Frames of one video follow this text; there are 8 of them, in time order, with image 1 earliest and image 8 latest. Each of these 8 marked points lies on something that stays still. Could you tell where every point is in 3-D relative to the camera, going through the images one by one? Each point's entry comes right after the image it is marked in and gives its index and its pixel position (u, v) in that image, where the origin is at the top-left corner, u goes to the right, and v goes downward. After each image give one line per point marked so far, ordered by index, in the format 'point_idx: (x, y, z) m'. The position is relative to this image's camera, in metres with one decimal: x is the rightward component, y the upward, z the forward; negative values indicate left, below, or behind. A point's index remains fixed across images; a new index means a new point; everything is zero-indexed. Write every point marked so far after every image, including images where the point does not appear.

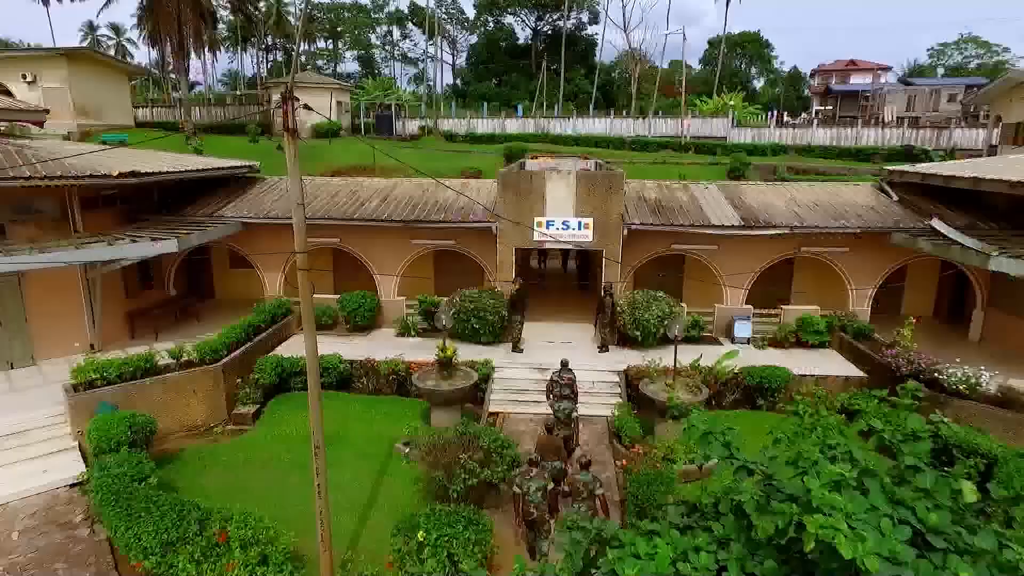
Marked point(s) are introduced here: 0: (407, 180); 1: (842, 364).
0: (-3.4, +3.4, +19.4) m
1: (+8.2, -1.9, +15.1) m
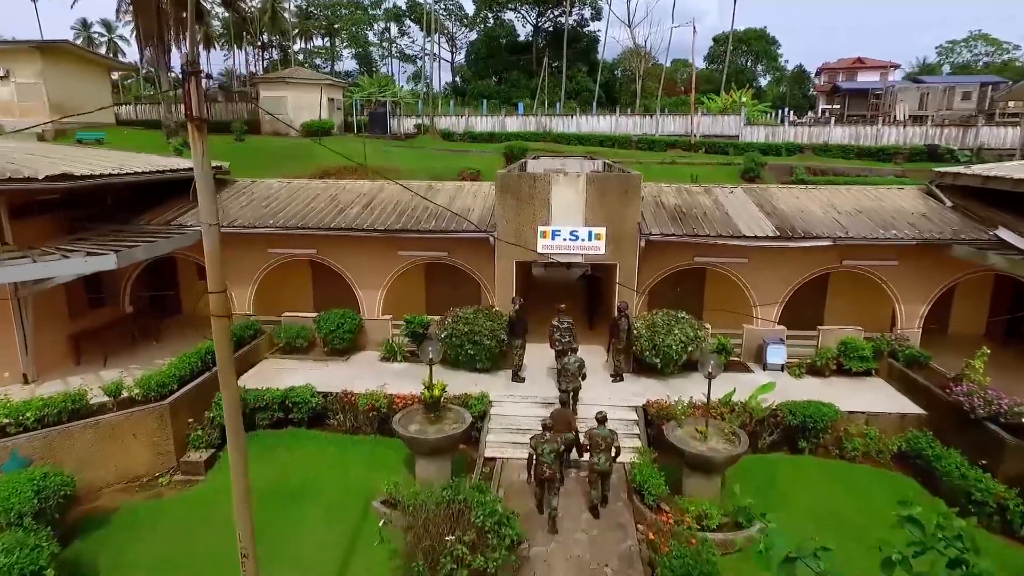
0: (-3.4, +3.0, +17.4) m
1: (+8.2, -2.4, +13.0) m
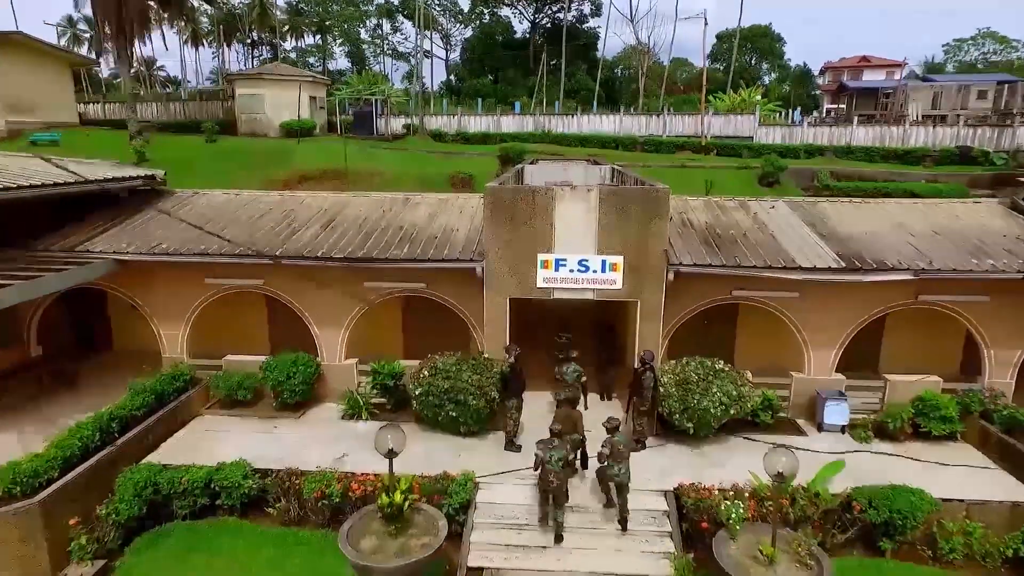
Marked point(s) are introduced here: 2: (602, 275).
0: (-3.5, +2.2, +14.5) m
1: (+8.1, -3.1, +10.2) m
2: (+1.6, +0.2, +10.8) m
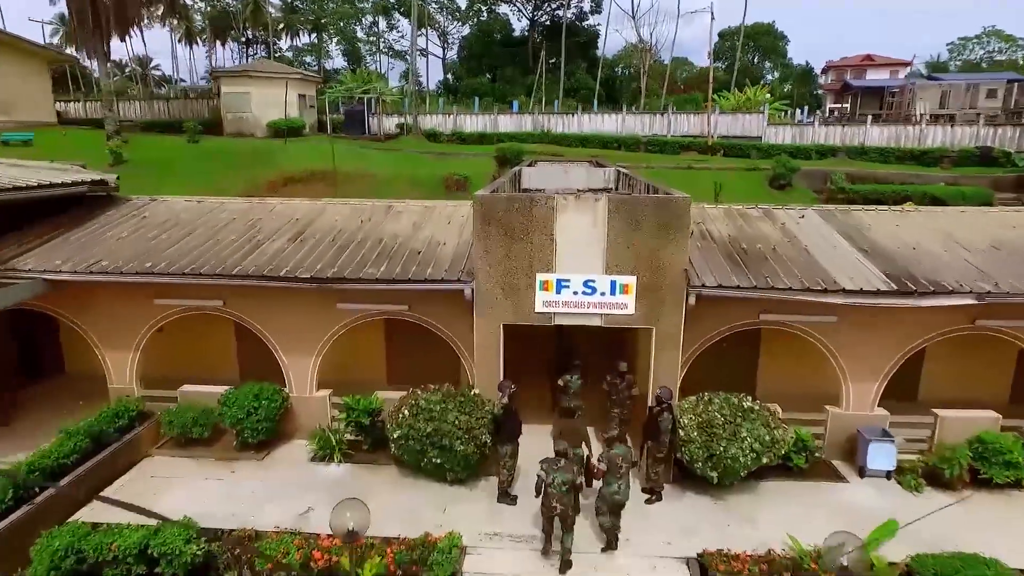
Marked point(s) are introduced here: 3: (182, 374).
0: (-3.6, +1.8, +12.9) m
1: (+8.0, -3.5, +8.6) m
2: (+1.5, -0.1, +9.3) m
3: (-7.5, -2.0, +13.7) m
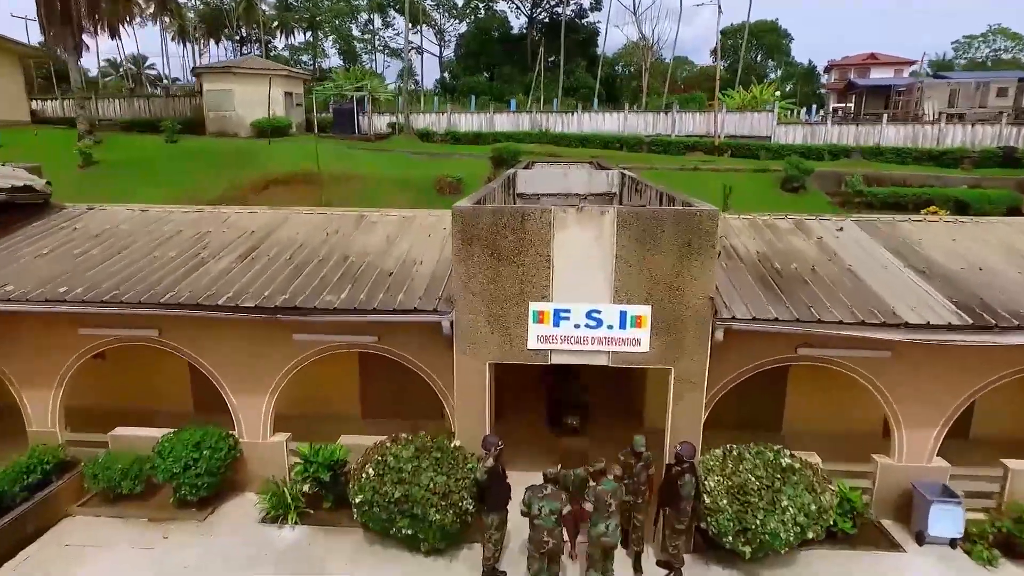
0: (-3.8, +1.4, +11.2) m
1: (+7.9, -3.9, +7.0) m
2: (+1.4, -0.6, +7.6) m
3: (-7.7, -2.4, +12.0) m
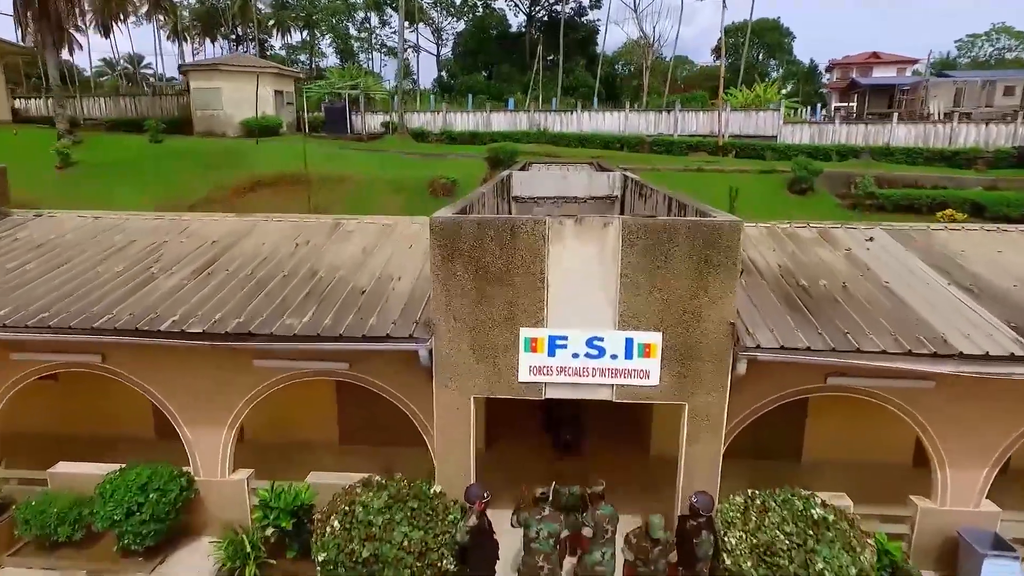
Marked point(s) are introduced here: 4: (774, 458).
0: (-3.9, +1.2, +10.2) m
1: (+7.8, -4.2, +5.9) m
2: (+1.2, -0.8, +6.6) m
3: (-7.8, -2.7, +10.9) m
4: (+4.5, -2.9, +10.3) m
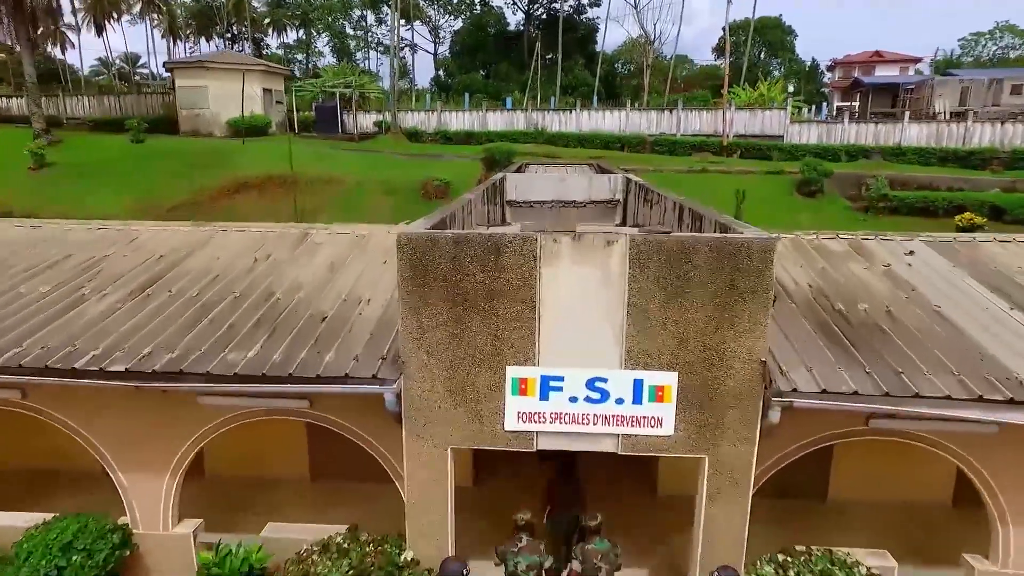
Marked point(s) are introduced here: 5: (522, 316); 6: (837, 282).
0: (-4.1, +0.9, +9.0) m
1: (+7.6, -4.4, +4.8) m
2: (+1.1, -1.1, +5.4) m
3: (-7.9, -2.9, +9.8) m
4: (+4.3, -3.2, +9.2) m
5: (+0.1, -0.2, +5.4) m
6: (+3.9, +0.1, +7.2) m
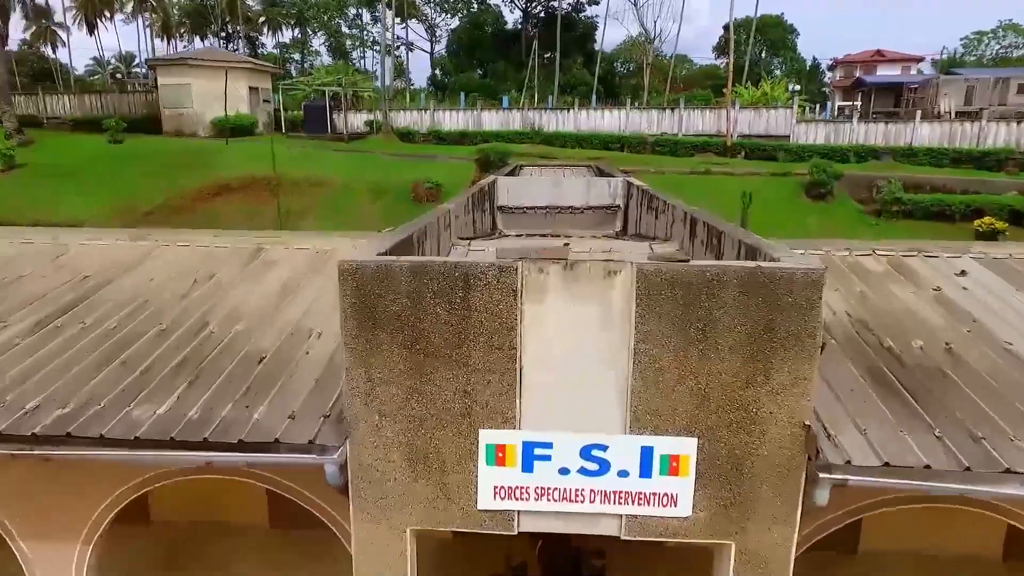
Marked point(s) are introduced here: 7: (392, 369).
0: (-4.3, +0.6, +7.8) m
1: (+7.4, -4.7, +3.6) m
2: (+0.9, -1.4, +4.3) m
3: (-8.1, -3.2, +8.6) m
4: (+4.1, -3.5, +8.0) m
5: (-0.1, -0.5, +4.2) m
6: (+3.7, -0.2, +6.0) m
7: (-0.9, -0.6, +4.3) m
